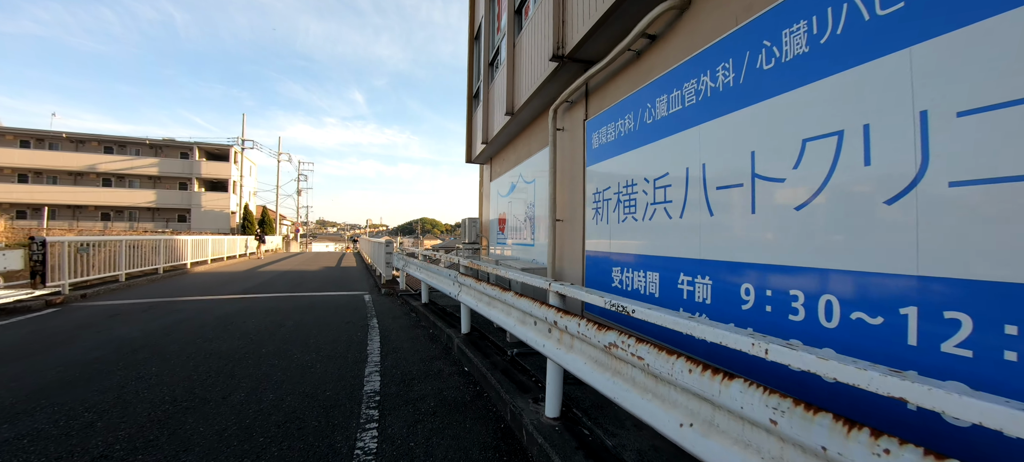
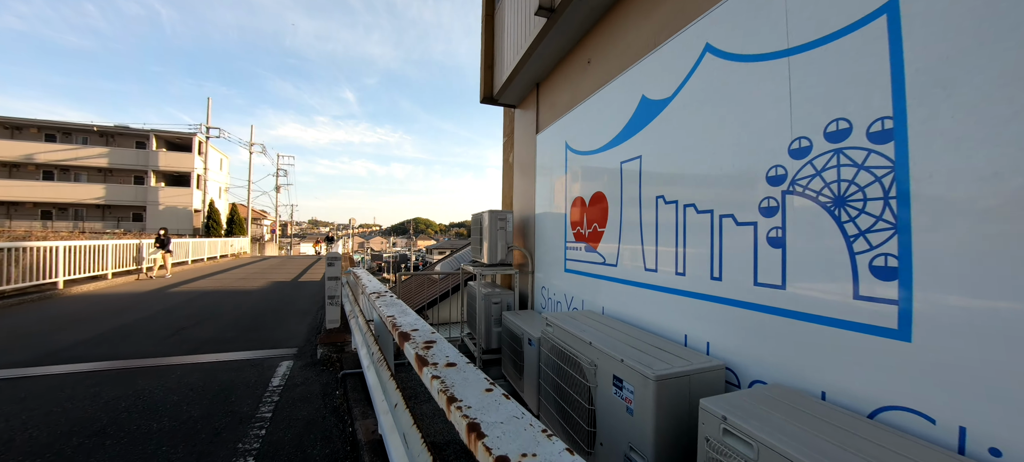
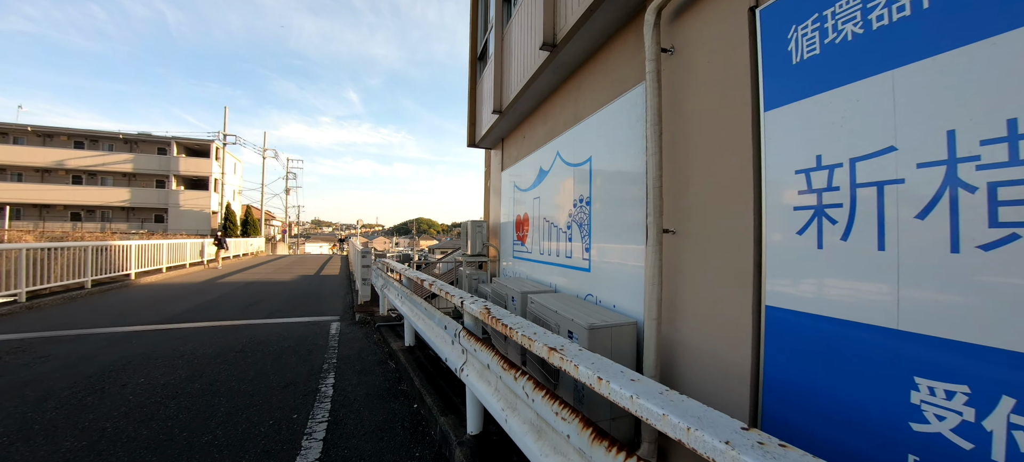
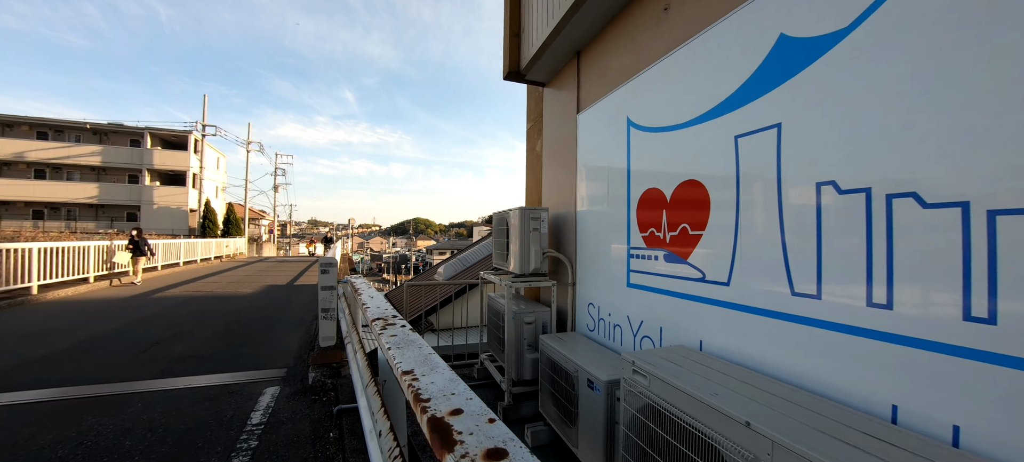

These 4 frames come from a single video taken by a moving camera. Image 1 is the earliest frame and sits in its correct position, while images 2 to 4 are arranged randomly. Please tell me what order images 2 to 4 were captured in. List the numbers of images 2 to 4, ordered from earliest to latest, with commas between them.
3, 2, 4
